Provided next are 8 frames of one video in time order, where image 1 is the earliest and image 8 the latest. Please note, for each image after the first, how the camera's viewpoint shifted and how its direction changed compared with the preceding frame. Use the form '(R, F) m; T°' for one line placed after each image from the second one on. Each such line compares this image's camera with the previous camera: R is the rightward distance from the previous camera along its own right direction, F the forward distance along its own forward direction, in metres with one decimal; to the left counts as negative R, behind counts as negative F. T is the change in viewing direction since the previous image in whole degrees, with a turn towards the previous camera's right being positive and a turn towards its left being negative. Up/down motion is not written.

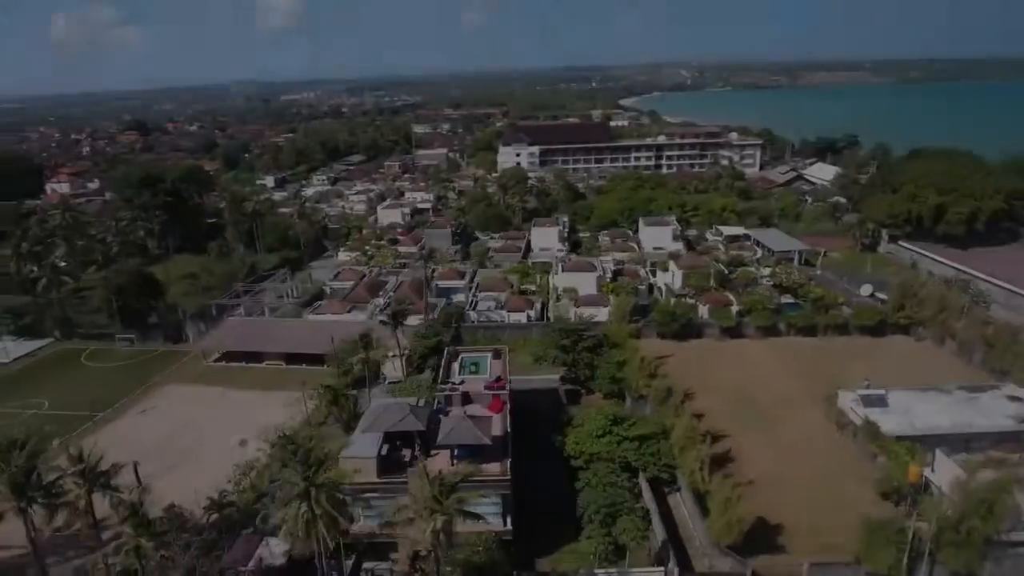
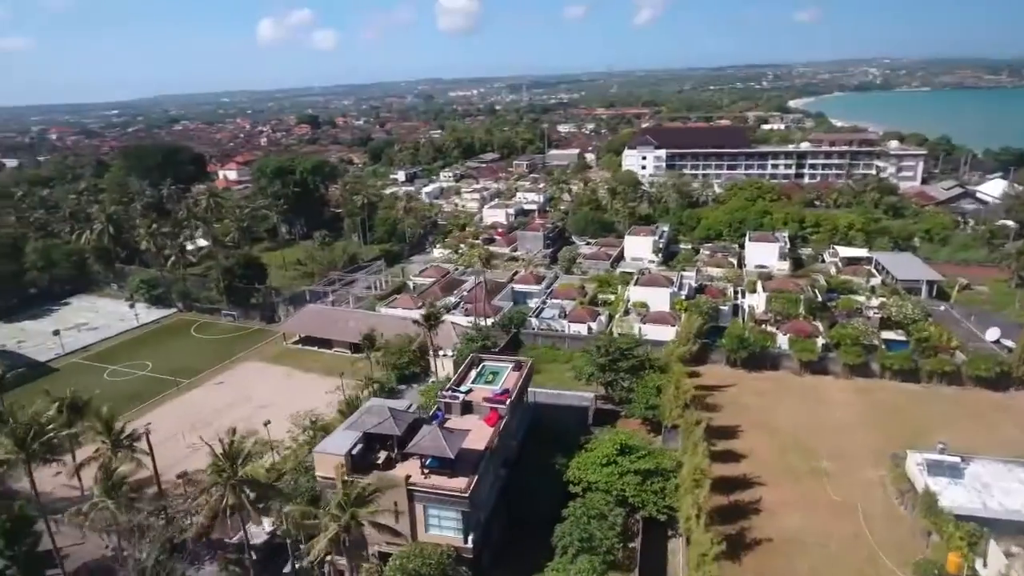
(+5.6, +1.2) m; -13°
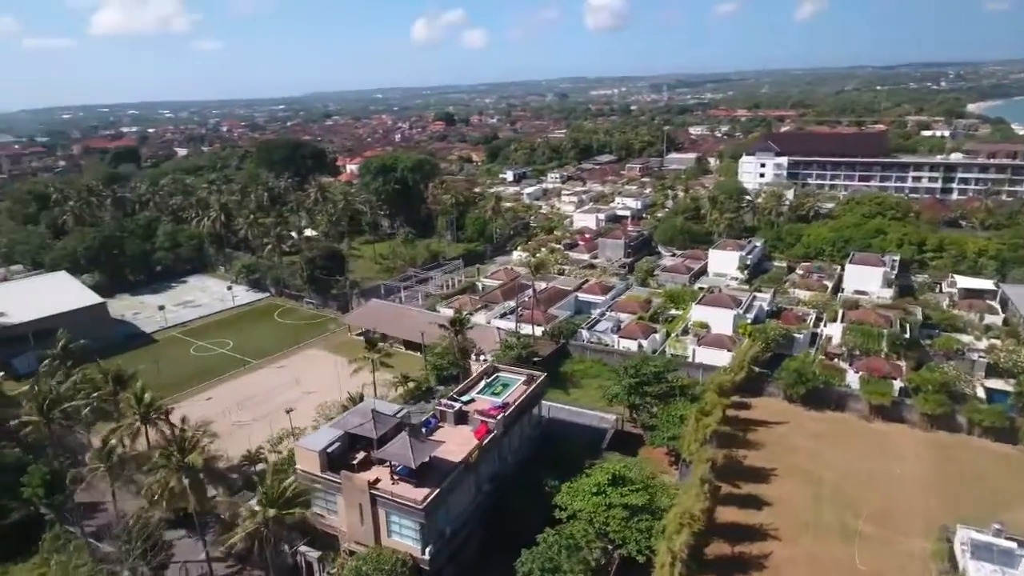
(+5.2, +1.0) m; -12°
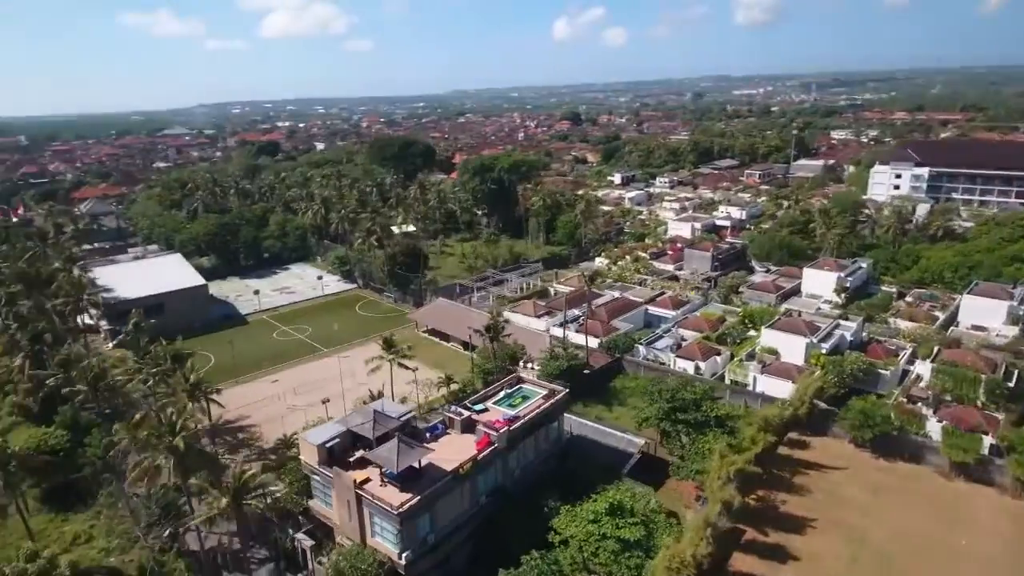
(+4.4, +0.9) m; -11°
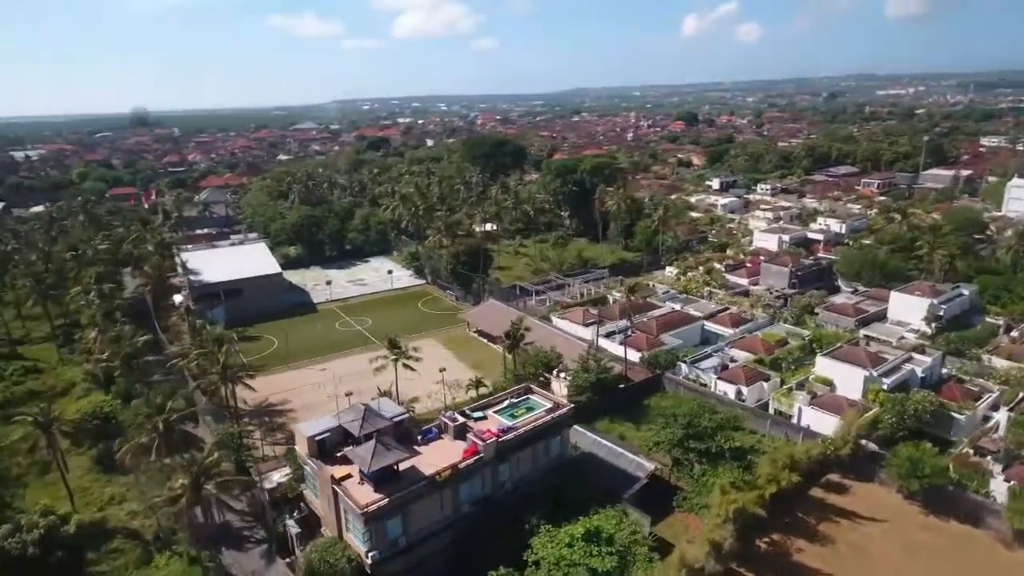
(+4.5, +0.8) m; -10°
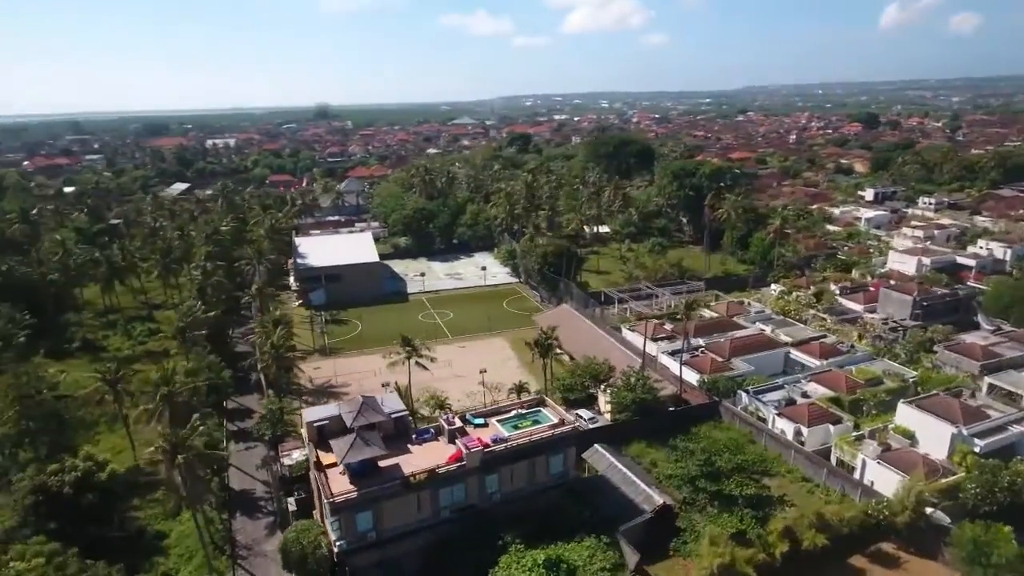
(+5.8, +1.5) m; -14°
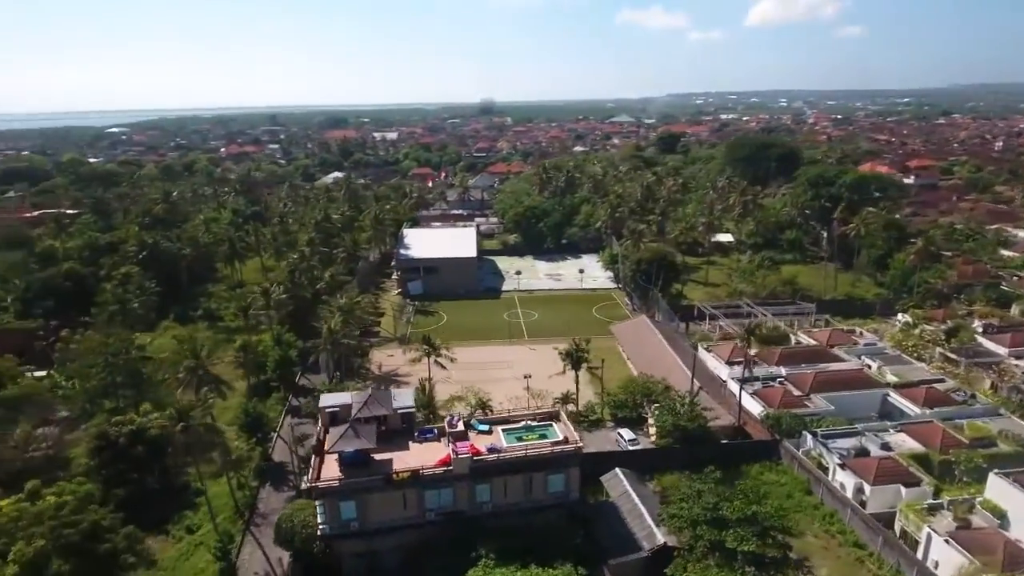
(+5.7, +1.5) m; -14°
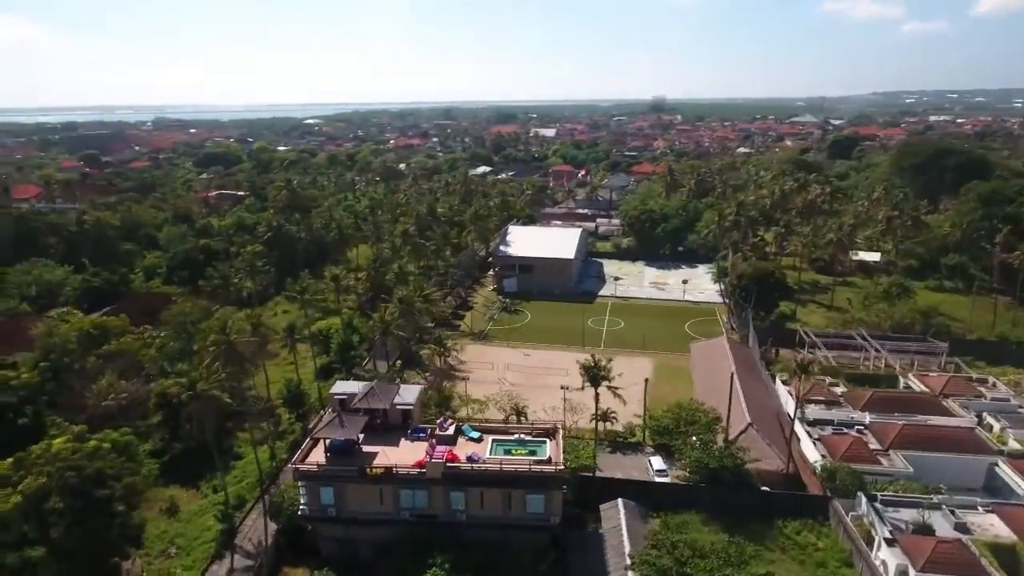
(+6.4, +1.9) m; -15°
